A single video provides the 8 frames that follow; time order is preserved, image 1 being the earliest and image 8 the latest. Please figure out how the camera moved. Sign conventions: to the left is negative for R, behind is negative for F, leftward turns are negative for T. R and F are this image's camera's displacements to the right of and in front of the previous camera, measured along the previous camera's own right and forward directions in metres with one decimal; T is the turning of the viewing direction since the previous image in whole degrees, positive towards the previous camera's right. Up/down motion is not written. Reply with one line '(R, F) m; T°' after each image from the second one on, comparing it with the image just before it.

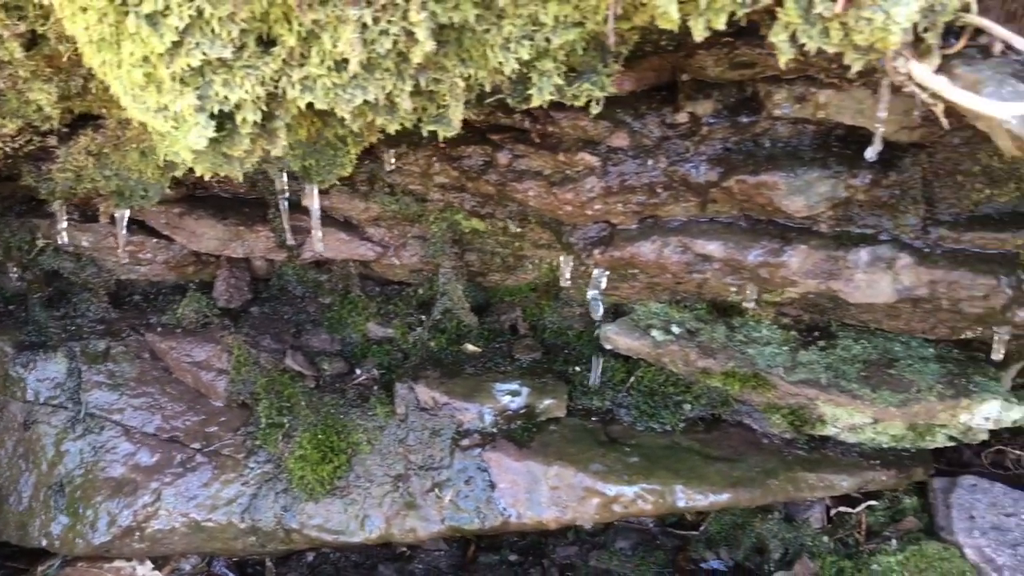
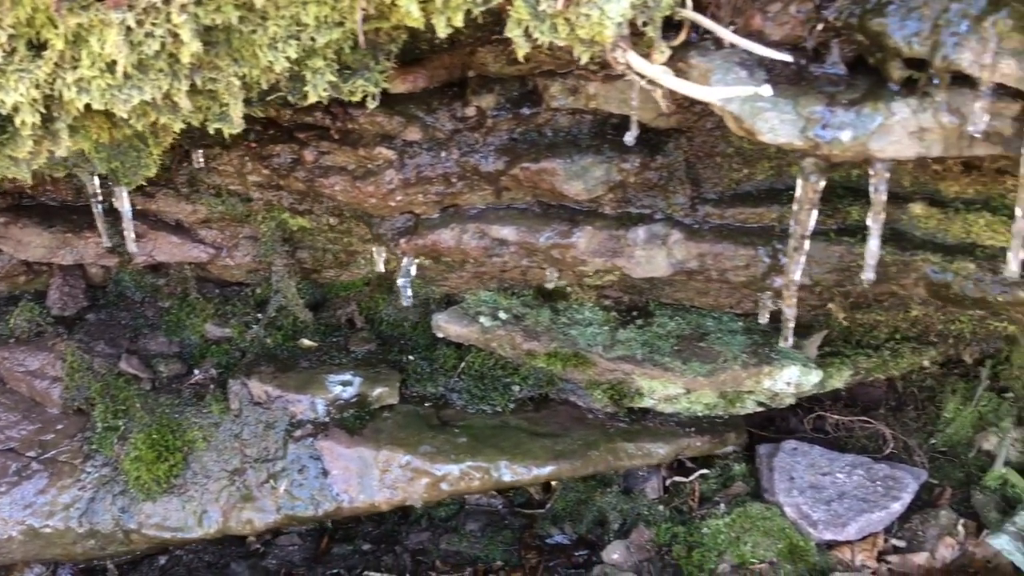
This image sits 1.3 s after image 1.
(+0.3, -0.2) m; +6°
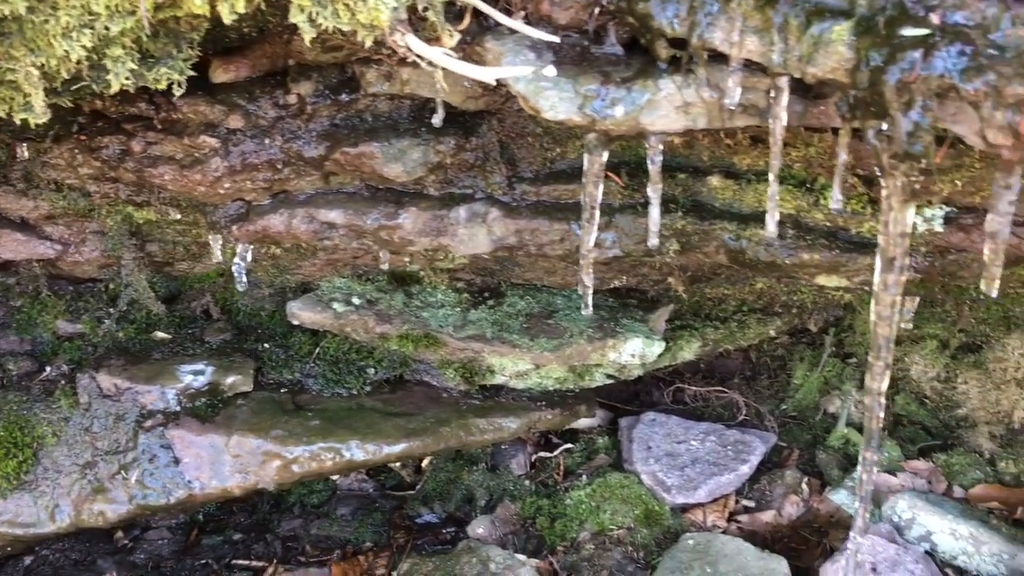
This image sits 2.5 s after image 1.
(+0.3, -0.1) m; +5°
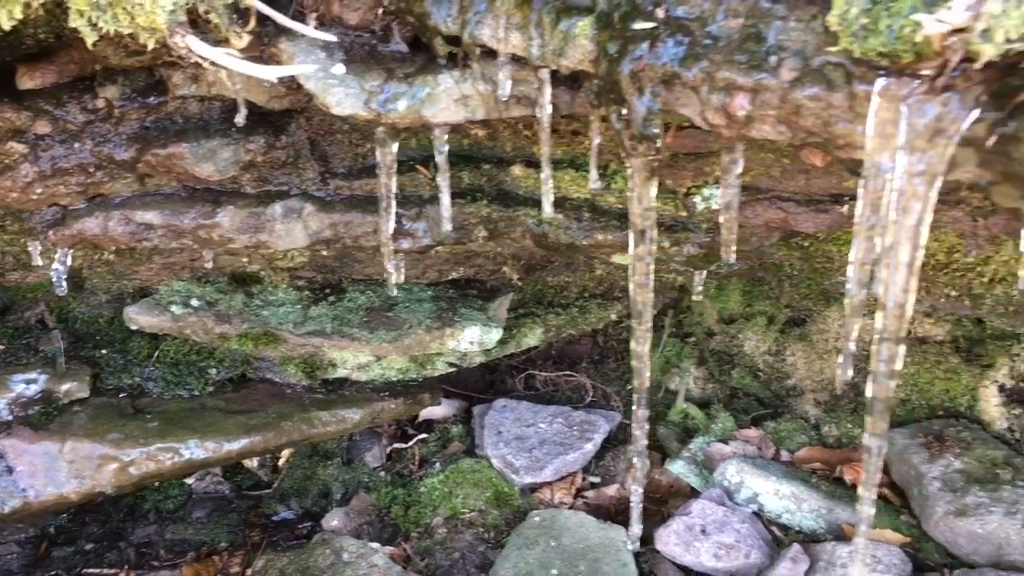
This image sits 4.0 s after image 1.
(+0.3, -0.2) m; +6°
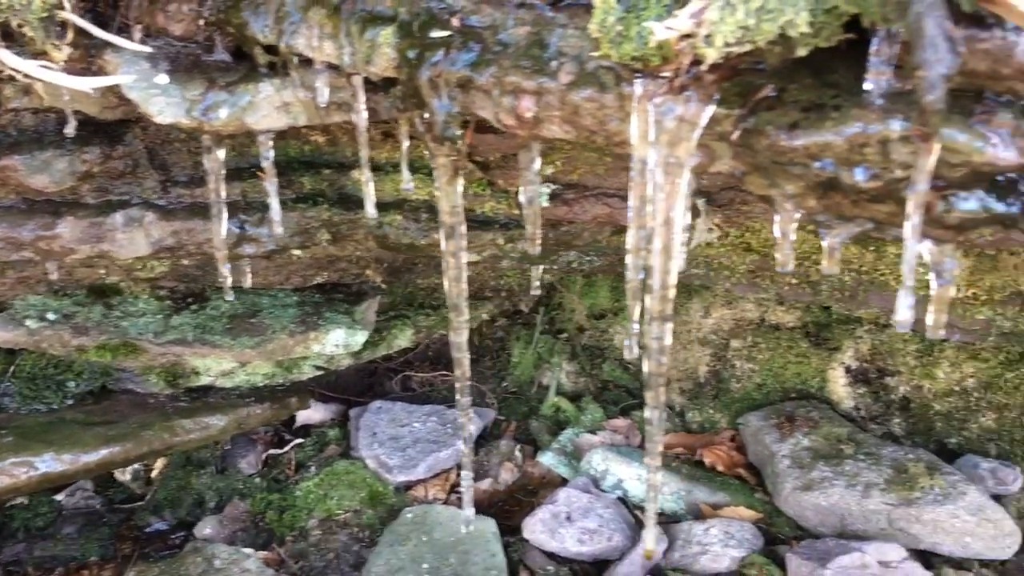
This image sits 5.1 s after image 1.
(+0.2, -0.1) m; +5°
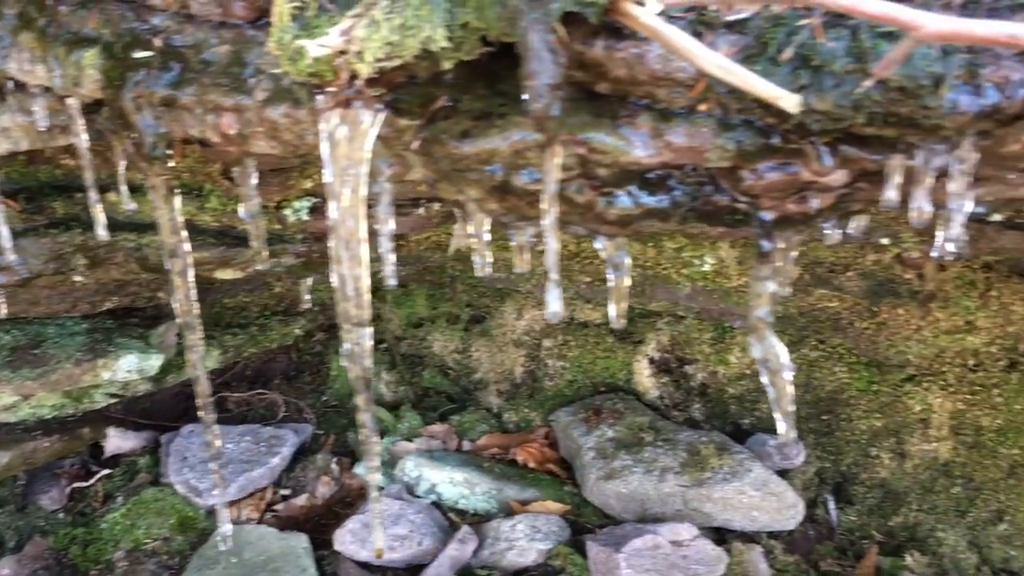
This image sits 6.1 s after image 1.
(+0.4, -0.1) m; +7°
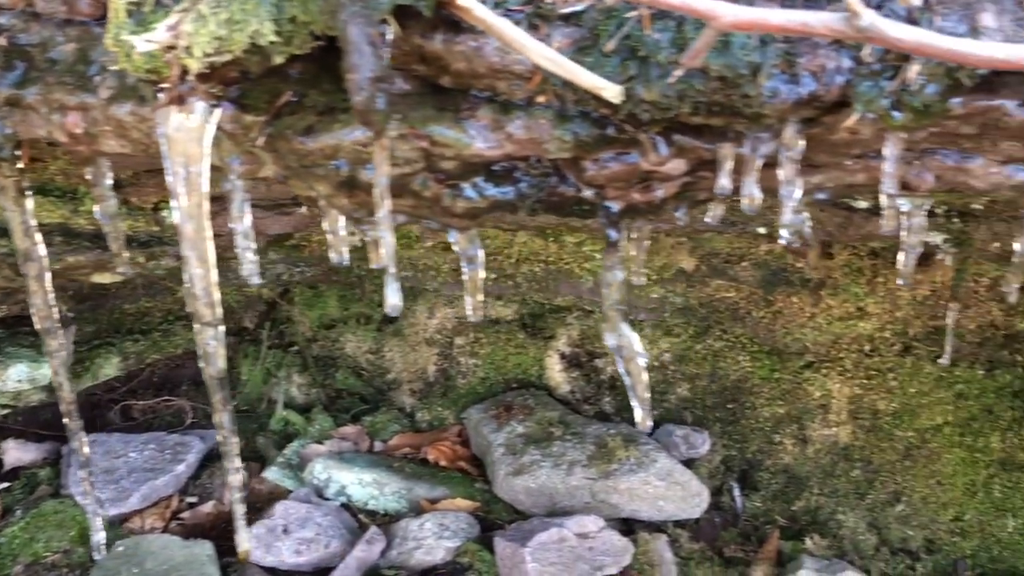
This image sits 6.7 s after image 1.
(+0.2, 0.0) m; +3°
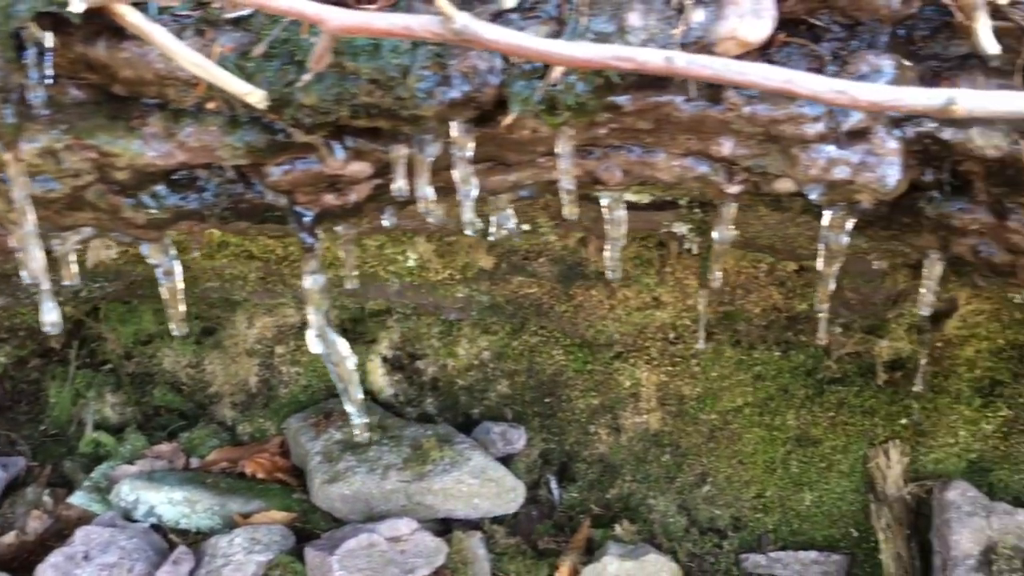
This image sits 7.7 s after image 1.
(+0.4, 0.0) m; +6°
